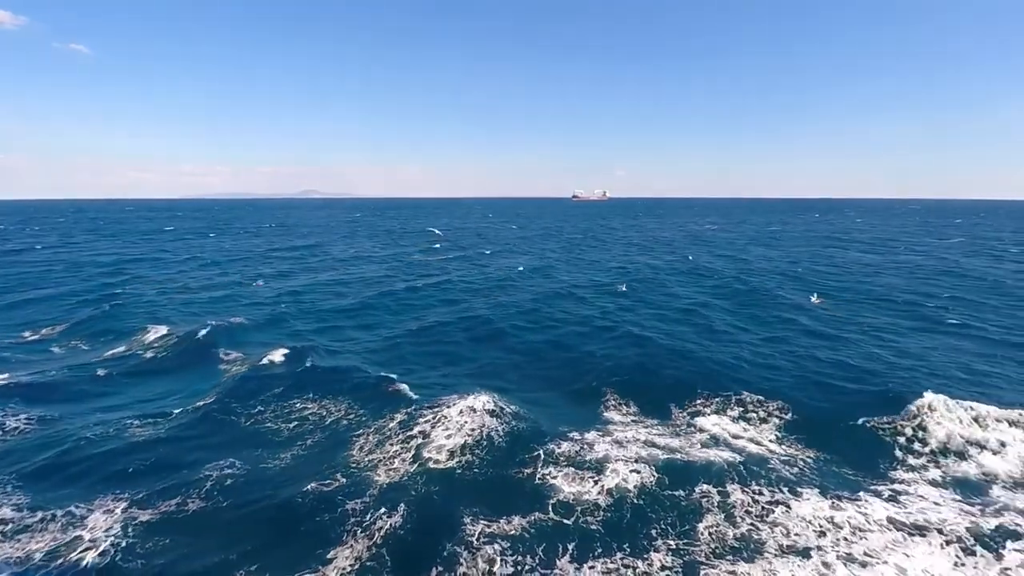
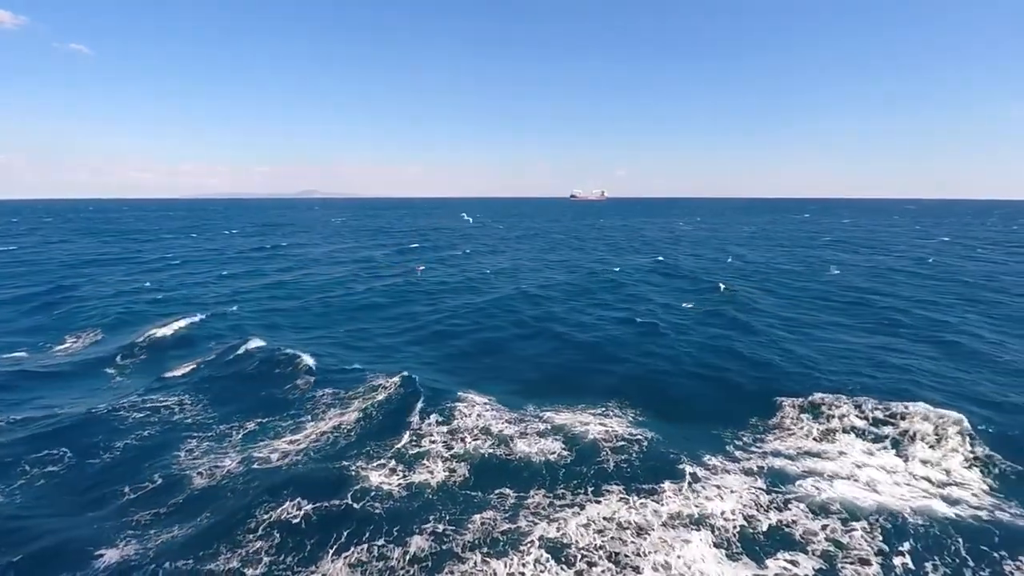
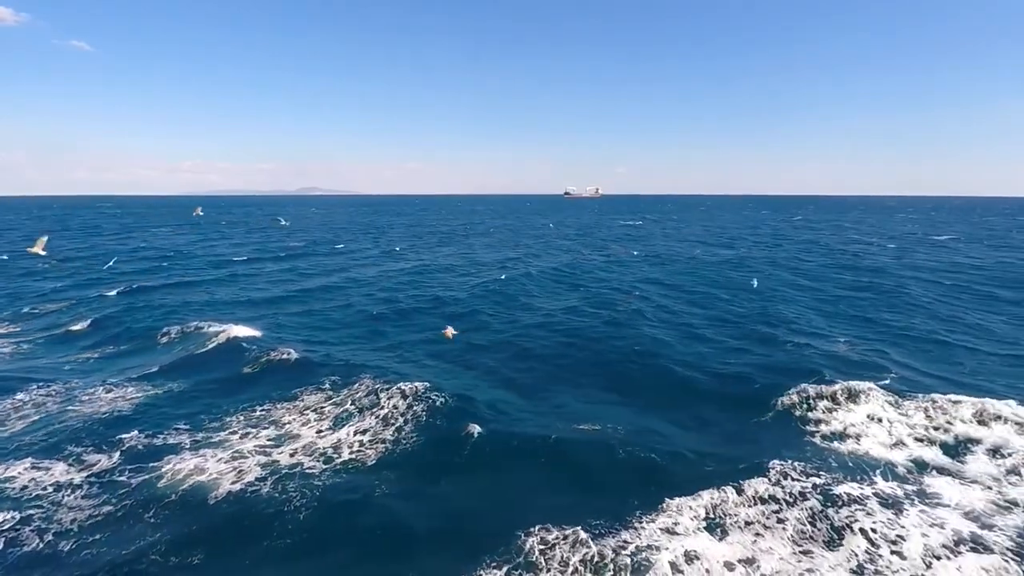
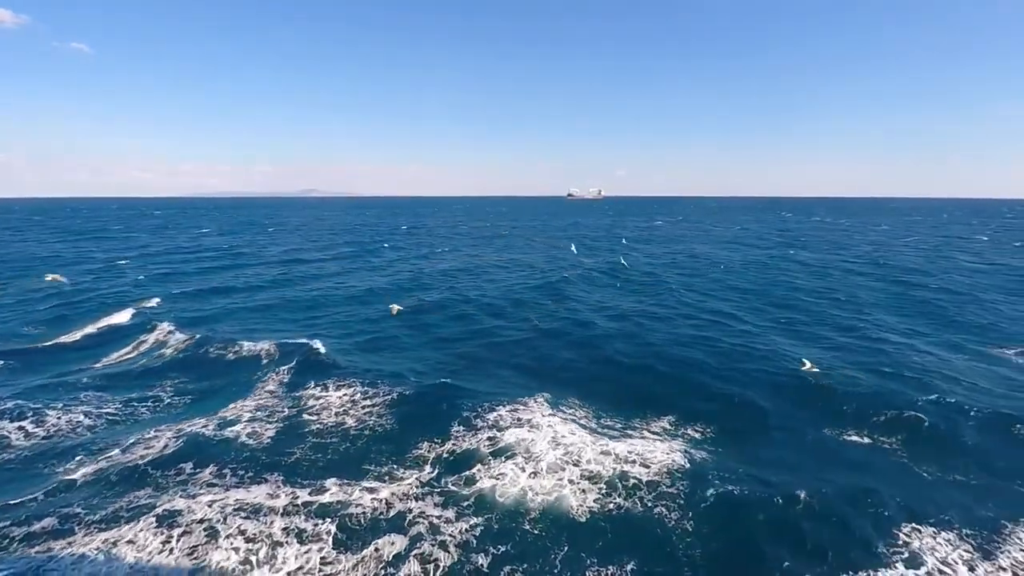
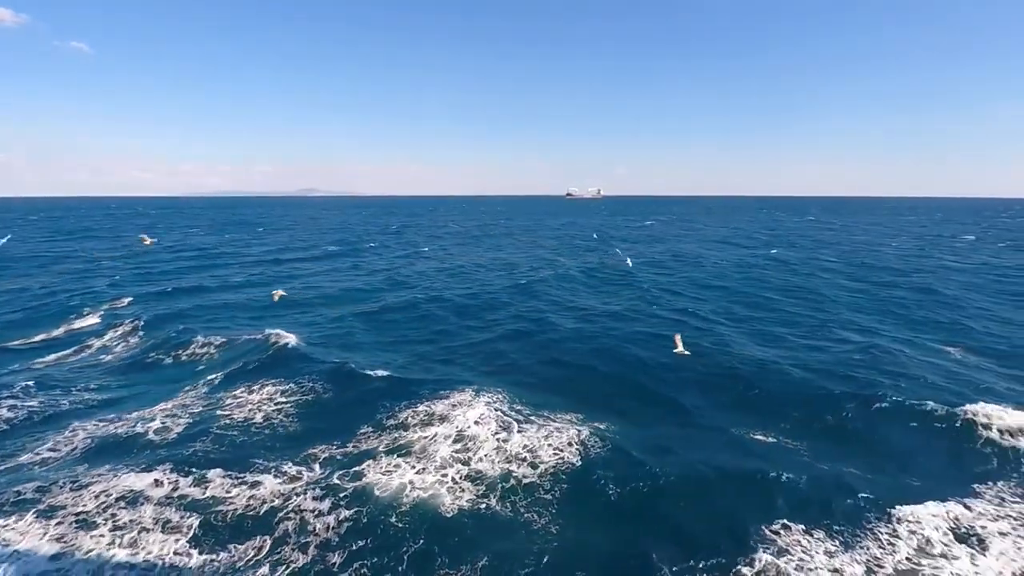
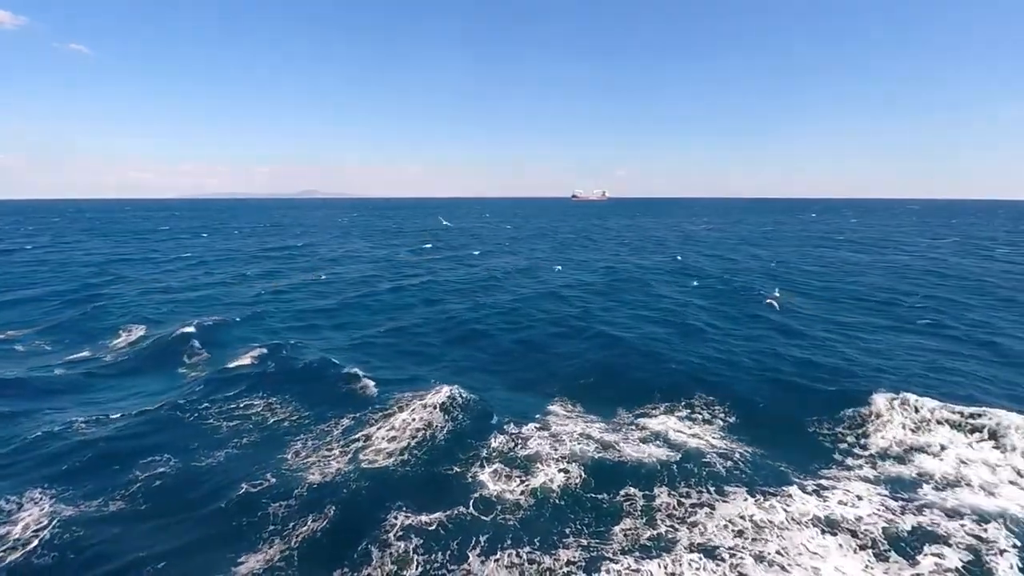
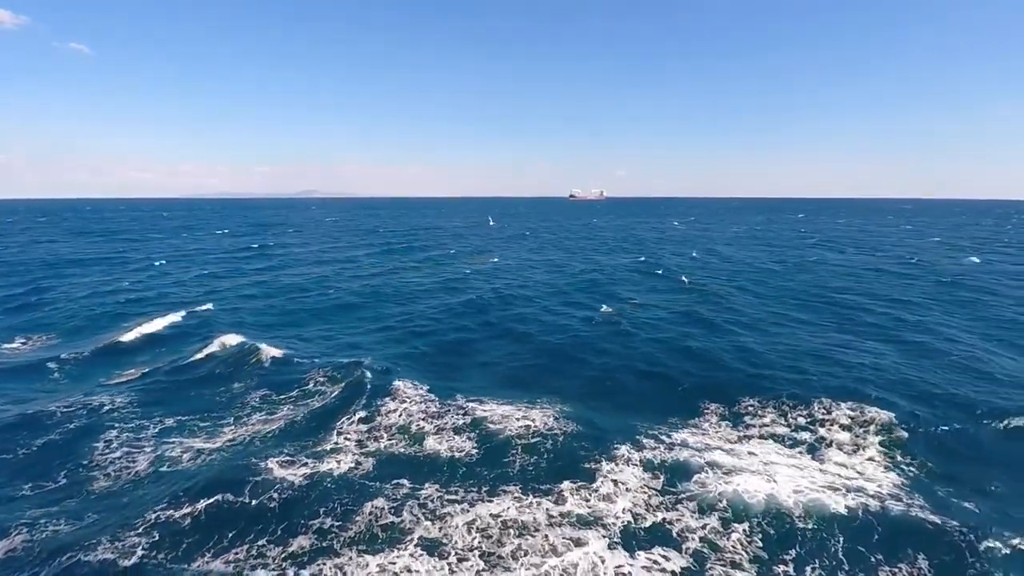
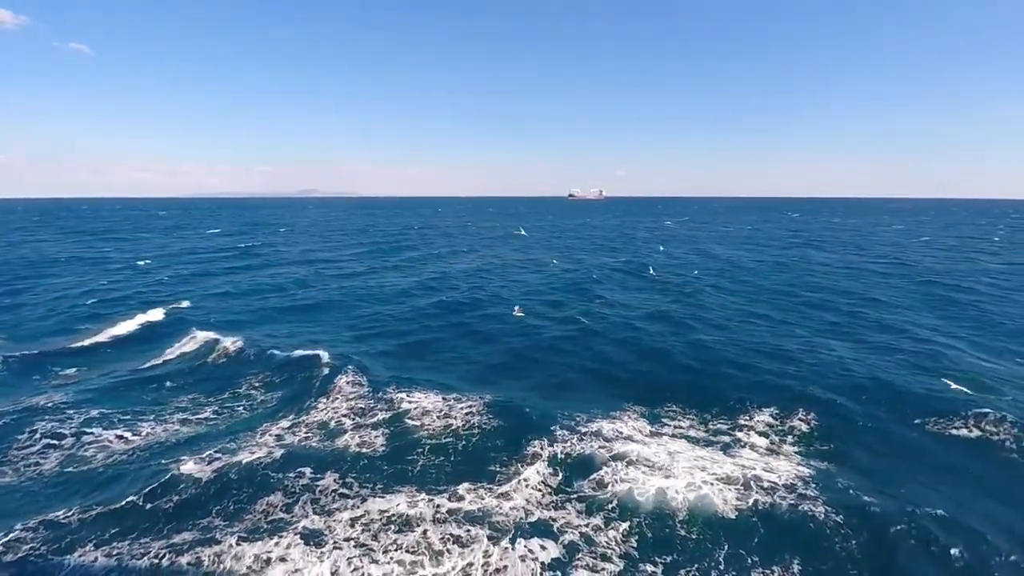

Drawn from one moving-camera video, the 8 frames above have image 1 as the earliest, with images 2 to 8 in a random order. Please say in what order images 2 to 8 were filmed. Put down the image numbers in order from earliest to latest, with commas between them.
6, 2, 7, 8, 4, 5, 3
